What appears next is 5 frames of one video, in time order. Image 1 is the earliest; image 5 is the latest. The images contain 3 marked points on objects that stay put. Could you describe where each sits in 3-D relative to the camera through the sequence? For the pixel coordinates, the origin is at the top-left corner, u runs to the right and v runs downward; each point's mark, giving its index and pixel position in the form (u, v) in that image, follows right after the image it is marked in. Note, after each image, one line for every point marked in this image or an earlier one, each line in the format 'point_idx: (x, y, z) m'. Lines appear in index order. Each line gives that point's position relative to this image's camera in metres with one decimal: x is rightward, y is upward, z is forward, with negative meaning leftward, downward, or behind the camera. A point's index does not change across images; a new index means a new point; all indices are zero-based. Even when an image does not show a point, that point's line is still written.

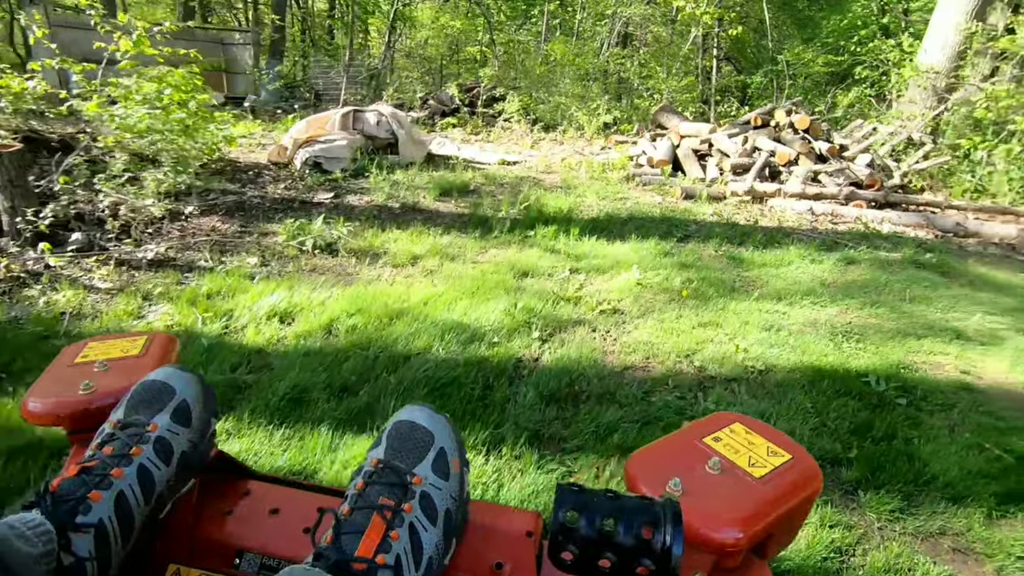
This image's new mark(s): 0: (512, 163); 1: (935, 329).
0: (0.0, +1.7, +7.2) m
1: (+2.3, -0.2, +2.9) m
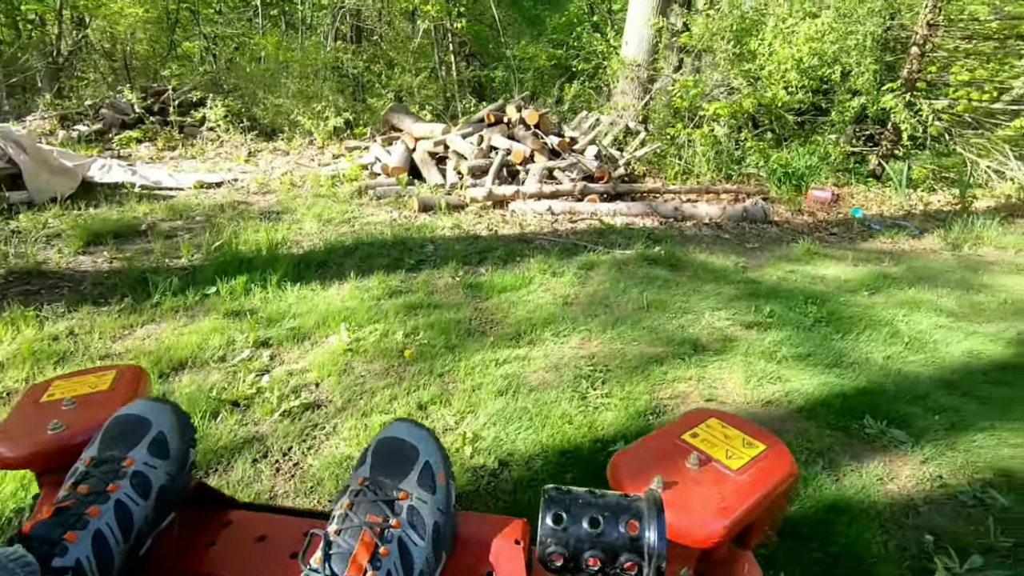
0: (-3.2, +1.1, +5.8) m
1: (+0.8, -0.3, +2.7) m
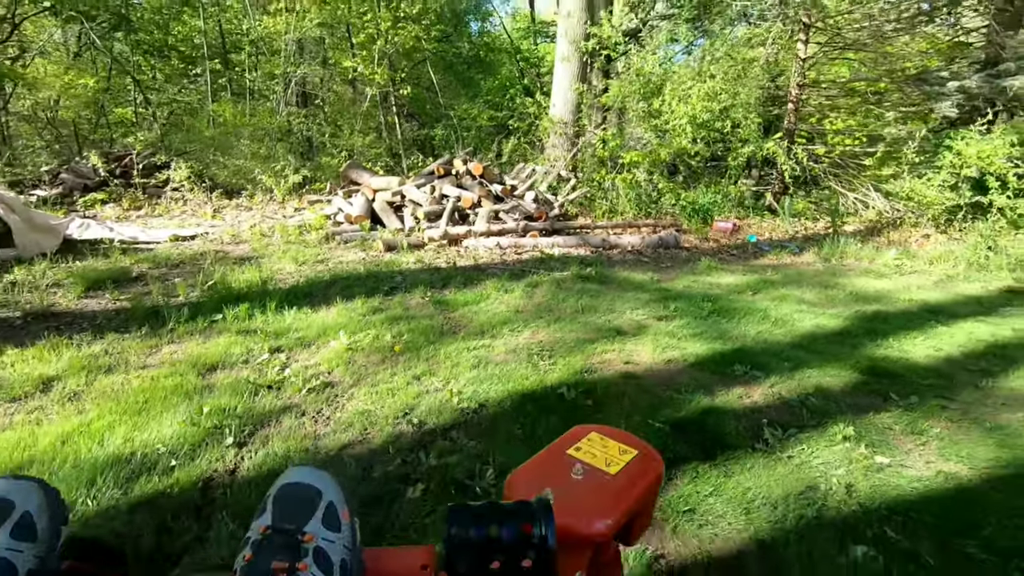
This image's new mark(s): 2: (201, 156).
0: (-3.8, +0.6, +6.3) m
1: (+0.6, -0.3, +3.5) m
2: (-5.2, +2.2, +9.0) m
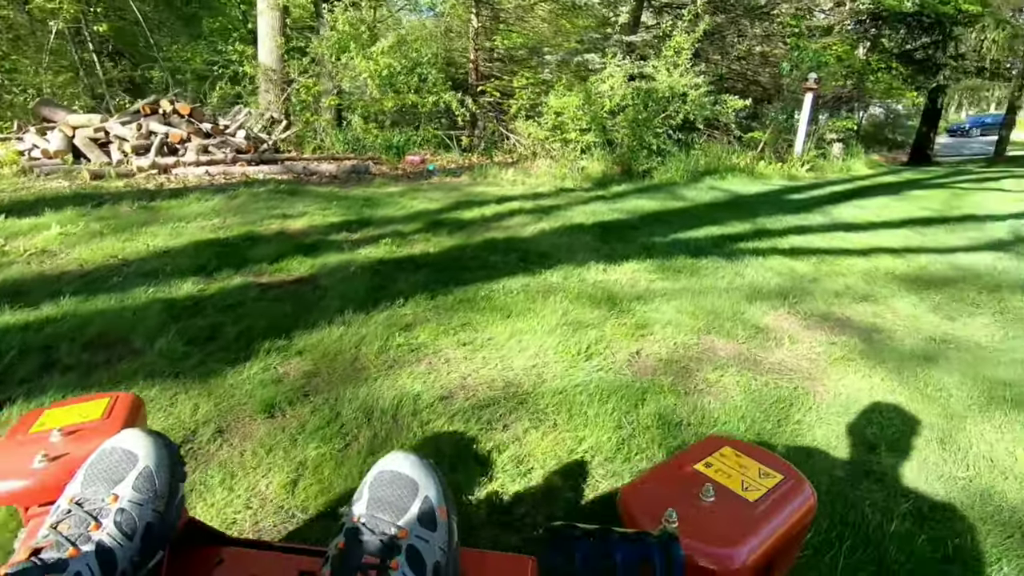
0: (-7.4, +1.2, +5.9) m
1: (-2.3, +0.7, +5.2) m
2: (-9.9, +2.9, +7.7) m
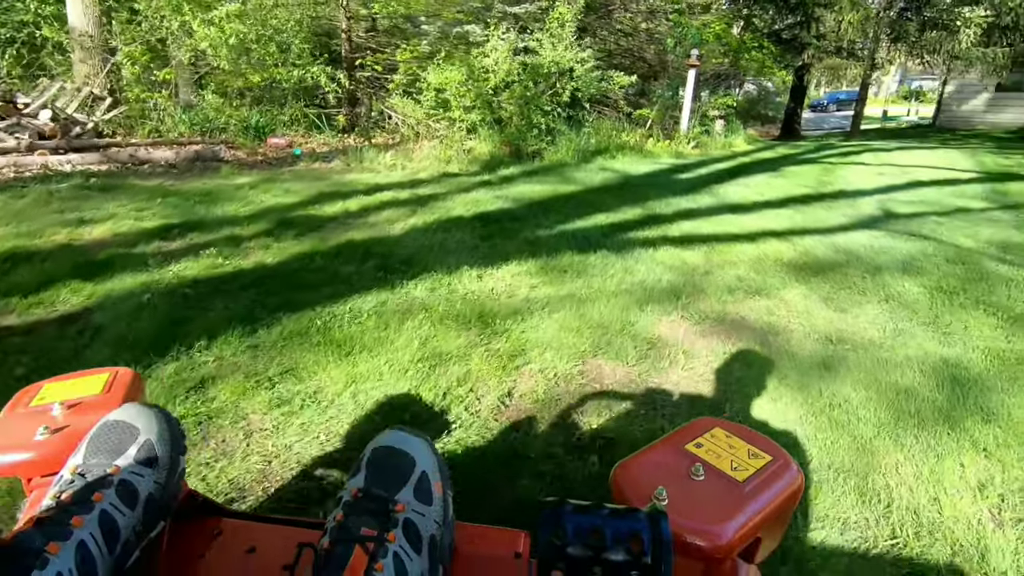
0: (-8.6, +0.8, +3.9) m
1: (-3.4, +0.5, +4.0) m
2: (-11.4, +2.3, +5.2) m
